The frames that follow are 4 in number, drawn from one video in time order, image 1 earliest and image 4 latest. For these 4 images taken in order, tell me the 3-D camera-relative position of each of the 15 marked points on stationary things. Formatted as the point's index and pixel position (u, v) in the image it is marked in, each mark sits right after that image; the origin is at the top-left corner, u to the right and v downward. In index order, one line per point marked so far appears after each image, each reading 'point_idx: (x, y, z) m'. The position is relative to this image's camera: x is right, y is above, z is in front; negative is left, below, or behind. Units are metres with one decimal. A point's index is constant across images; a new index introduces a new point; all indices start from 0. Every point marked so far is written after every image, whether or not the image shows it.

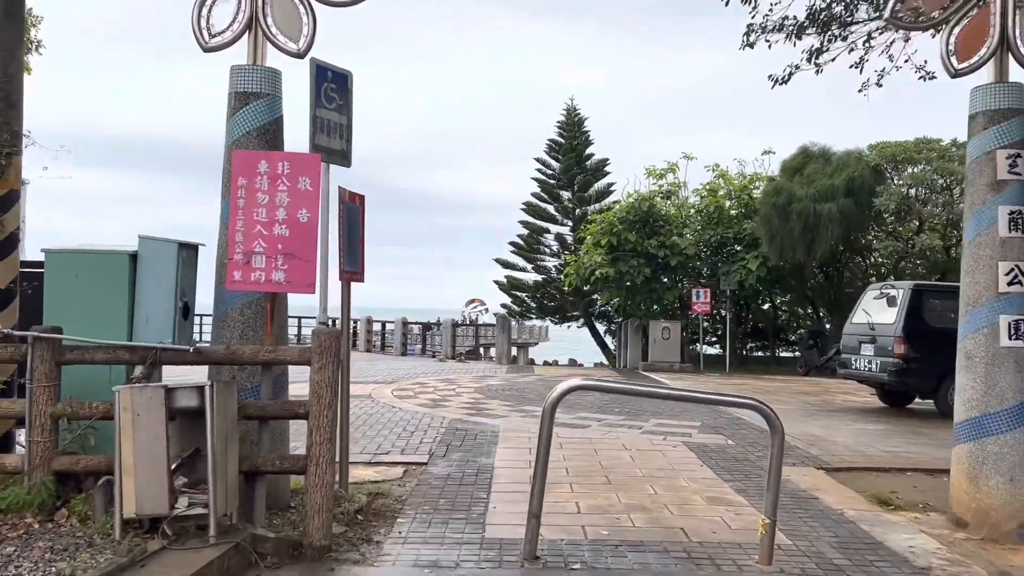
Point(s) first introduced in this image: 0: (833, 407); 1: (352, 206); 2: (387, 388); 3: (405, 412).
0: (+4.2, -1.6, +11.3) m
1: (-1.0, +0.5, +5.3) m
2: (-1.8, -1.4, +12.3) m
3: (-1.2, -1.4, +9.8) m
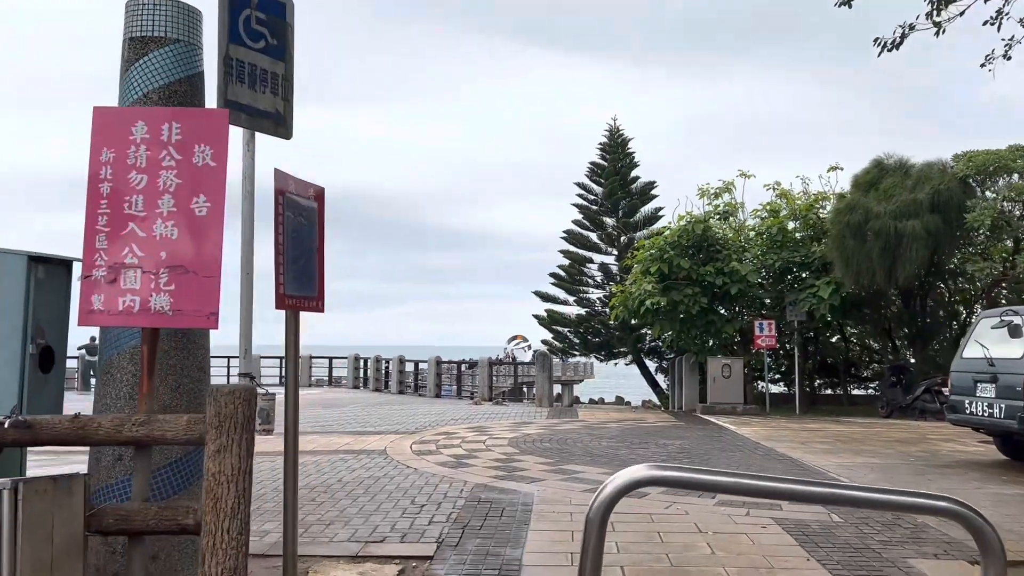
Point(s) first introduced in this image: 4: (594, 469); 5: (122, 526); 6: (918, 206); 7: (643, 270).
0: (+4.7, -1.9, +9.3) m
1: (-0.9, +0.4, +3.6) m
2: (-1.3, -1.9, +10.6) m
3: (-0.9, -1.7, +8.1) m
4: (+0.8, -1.7, +8.1) m
5: (-1.2, -0.7, +2.7) m
6: (+6.8, +1.4, +14.4) m
7: (+2.6, +0.4, +16.7) m
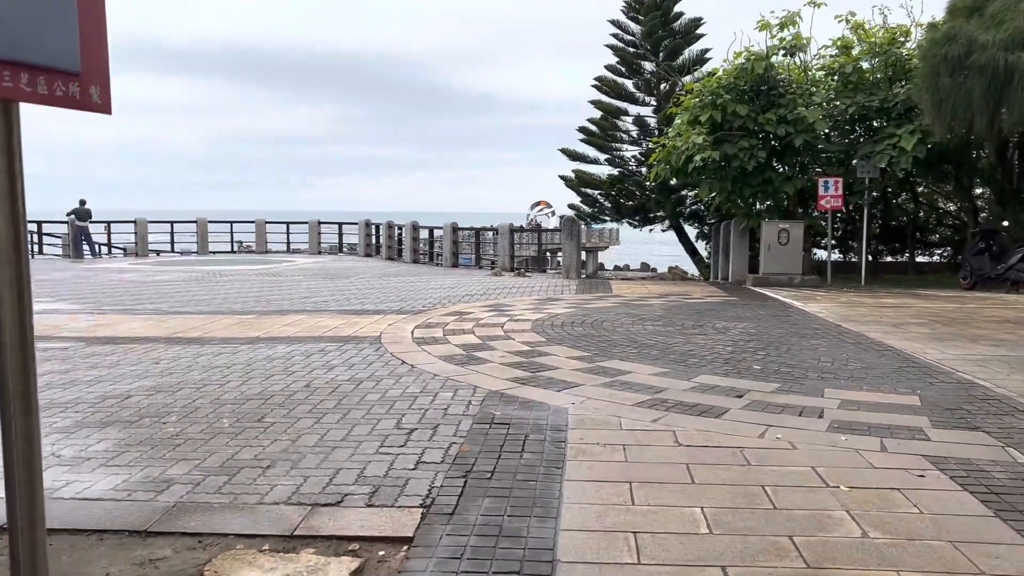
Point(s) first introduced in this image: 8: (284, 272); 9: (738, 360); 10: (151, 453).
0: (+4.9, -0.5, +7.3) m
1: (-0.8, +0.8, +1.5) m
2: (-1.1, -0.4, +8.7) m
3: (-0.7, -0.6, +6.2) m
4: (+0.9, -0.6, +6.1) m
5: (-1.2, -0.5, +0.7) m
6: (+7.1, +3.5, +11.7) m
7: (+3.0, +2.8, +14.3) m
8: (-4.7, +0.3, +17.8) m
9: (+1.7, -0.6, +6.6) m
10: (-1.8, -0.8, +4.2) m
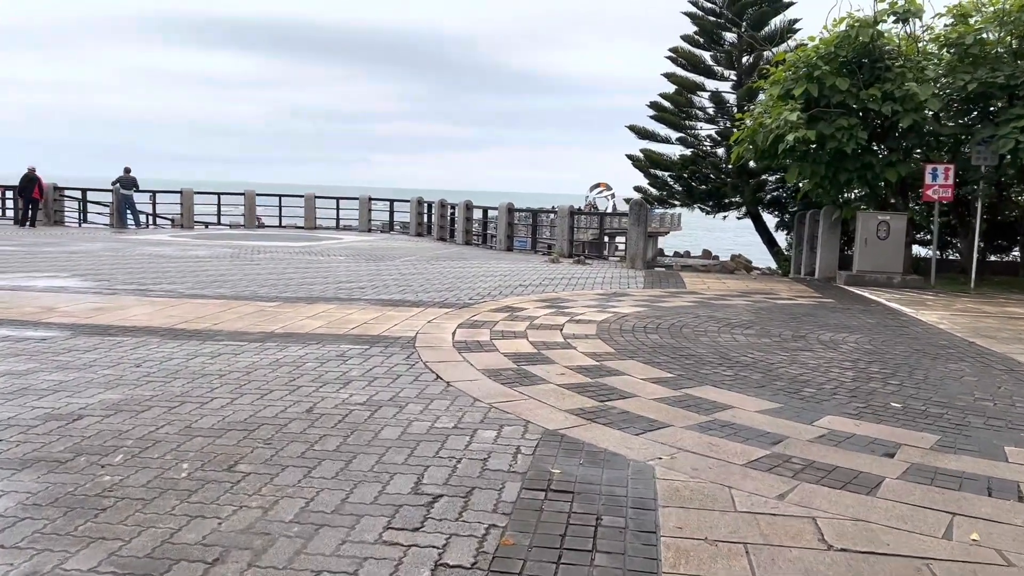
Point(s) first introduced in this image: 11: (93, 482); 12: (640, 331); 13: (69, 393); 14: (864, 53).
0: (+5.3, -0.7, +5.6) m
1: (-0.7, +0.7, +0.1) m
2: (-0.5, -0.3, +7.4) m
3: (-0.3, -0.6, +4.9) m
4: (+1.3, -0.6, +4.7) m
5: (-1.2, -0.5, -0.6) m
6: (+7.9, +3.3, +9.7) m
7: (+3.9, +2.9, +12.6) m
8: (-3.6, +0.7, +16.7) m
9: (+2.1, -0.6, +5.1) m
10: (-1.5, -0.8, +2.9) m
11: (-1.6, -0.7, +3.3) m
12: (+1.1, -0.4, +7.2) m
13: (-2.4, -0.6, +4.7) m
14: (+5.1, +3.4, +12.3) m
